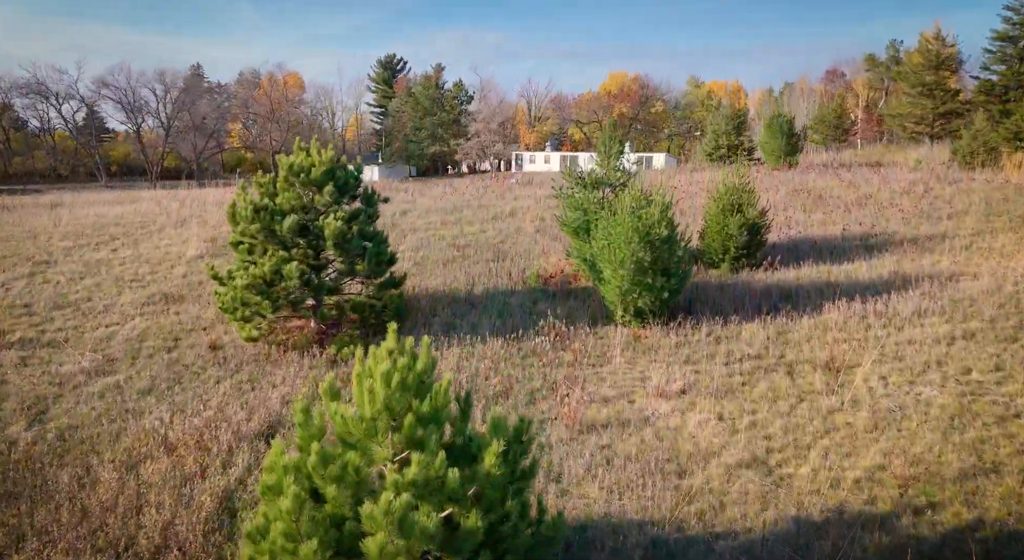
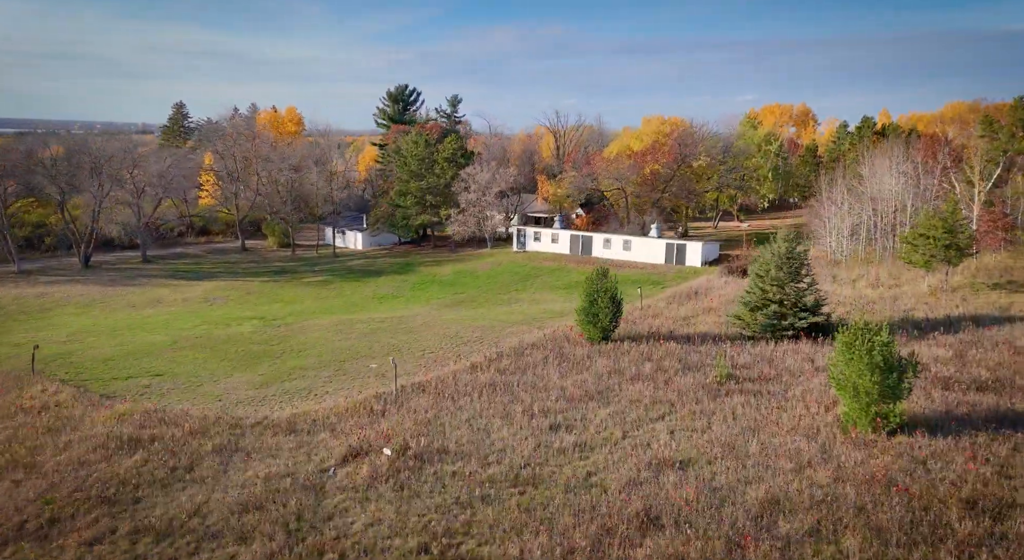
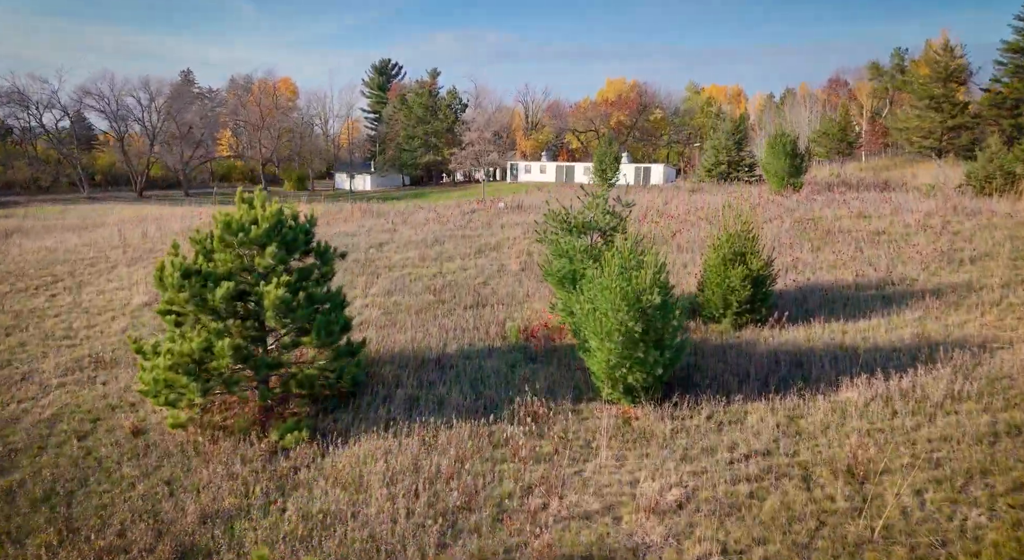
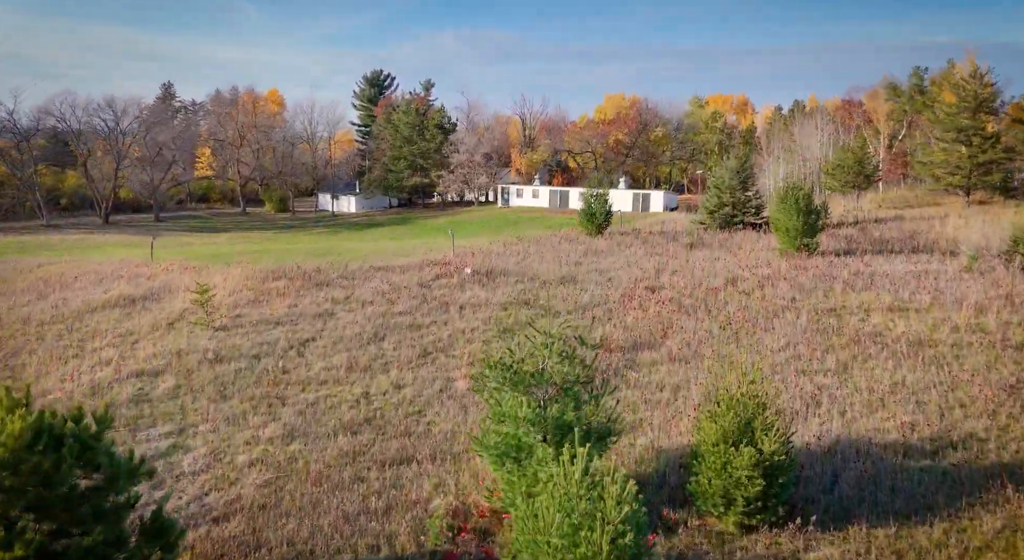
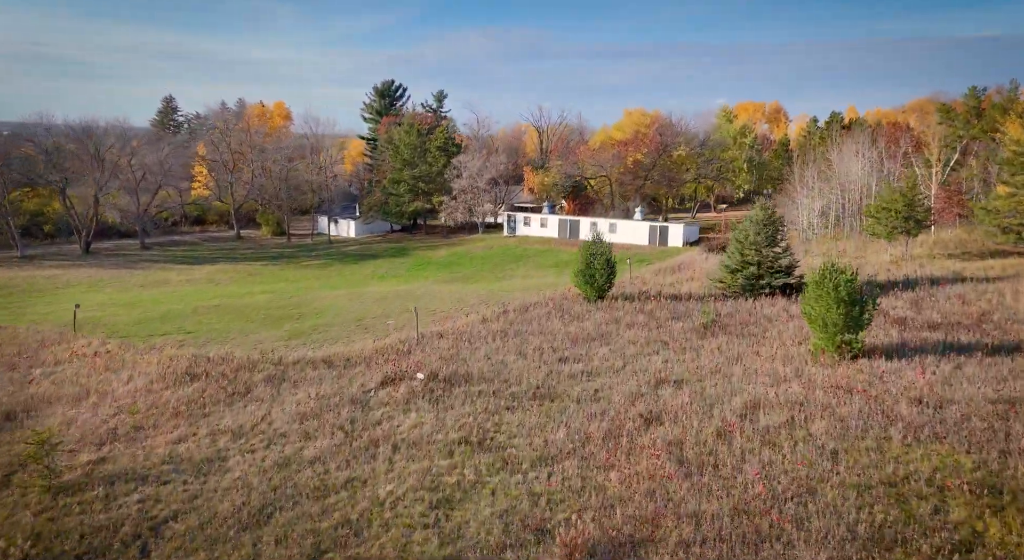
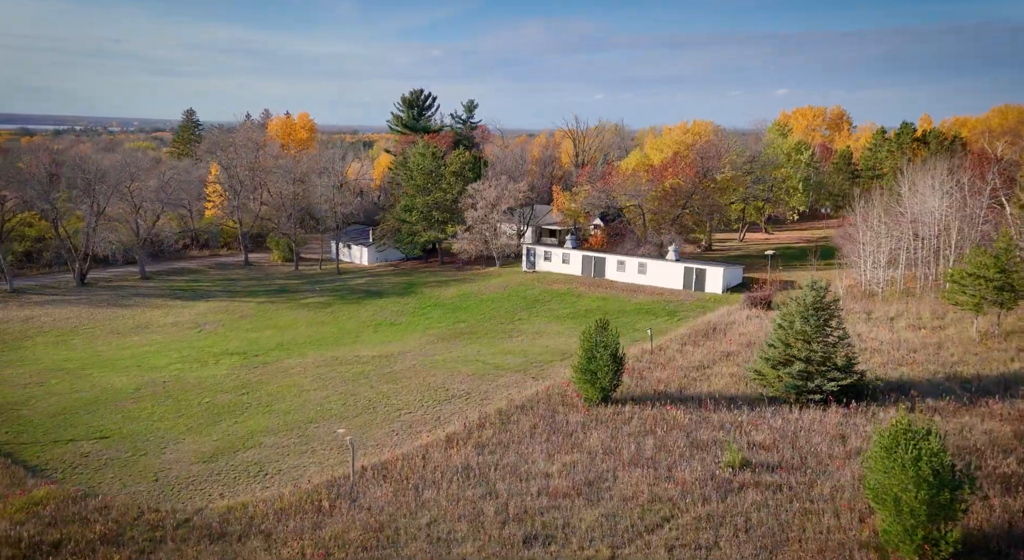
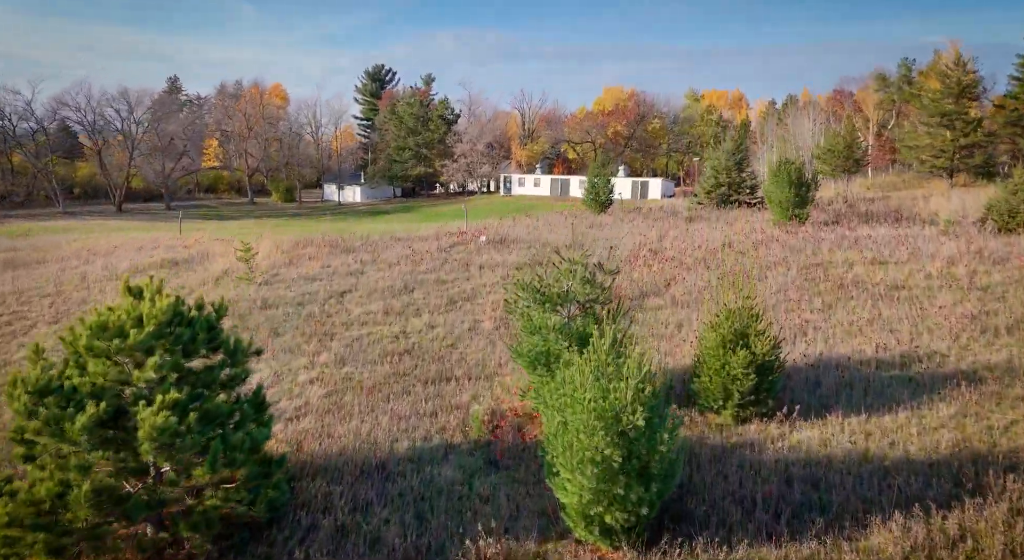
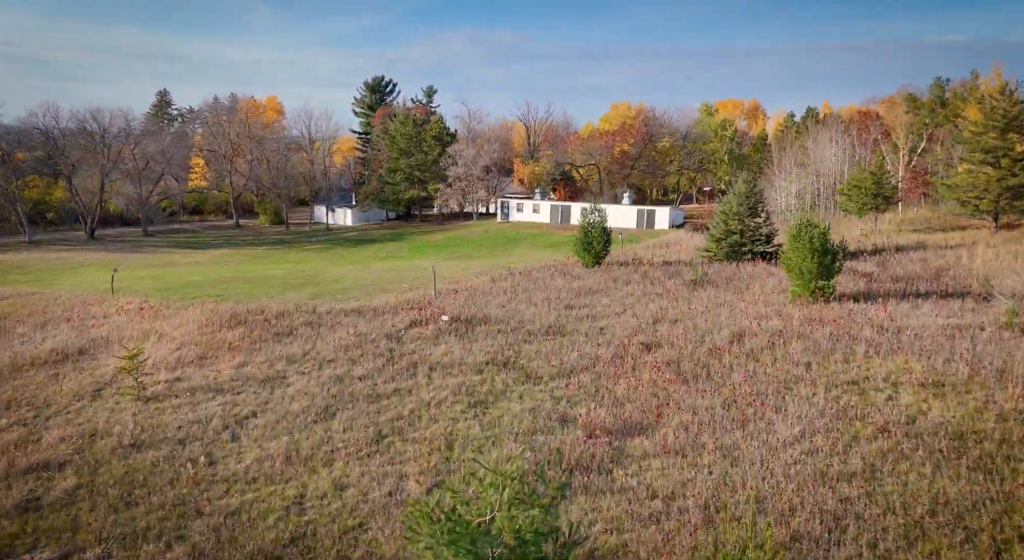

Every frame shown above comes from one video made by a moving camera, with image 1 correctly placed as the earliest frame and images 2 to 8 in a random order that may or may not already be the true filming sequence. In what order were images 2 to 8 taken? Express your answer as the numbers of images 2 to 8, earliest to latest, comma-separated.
3, 7, 4, 8, 5, 2, 6
